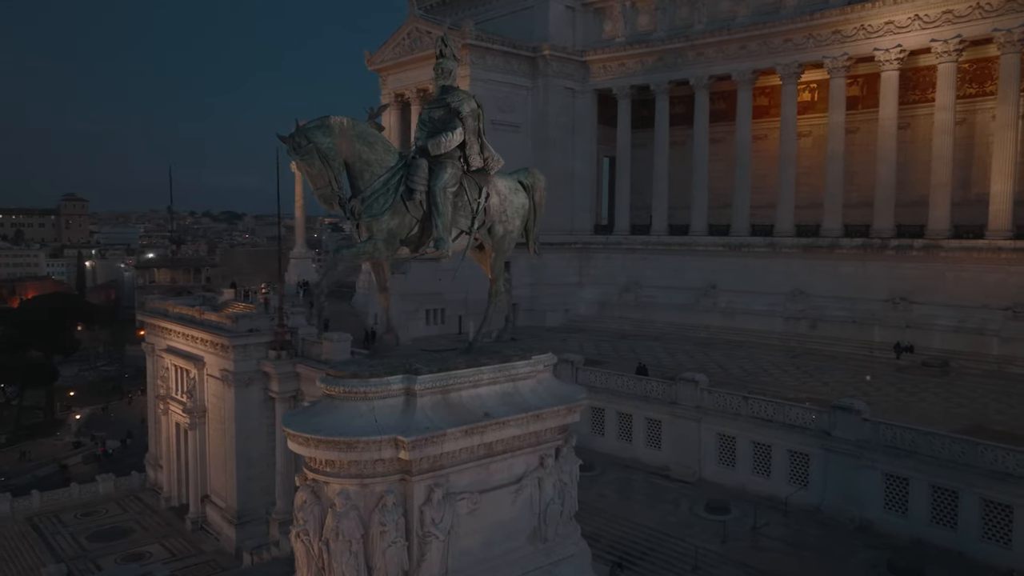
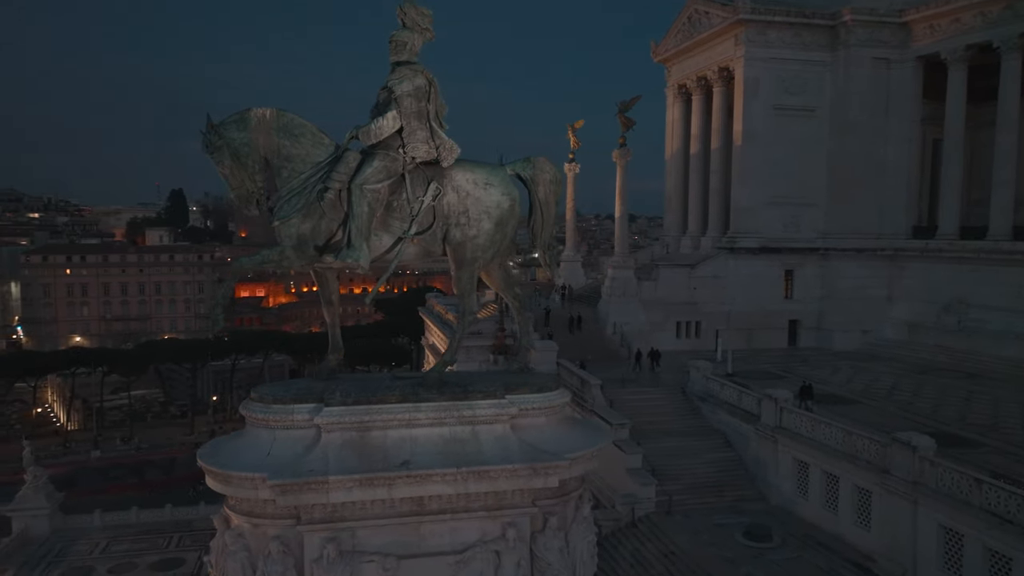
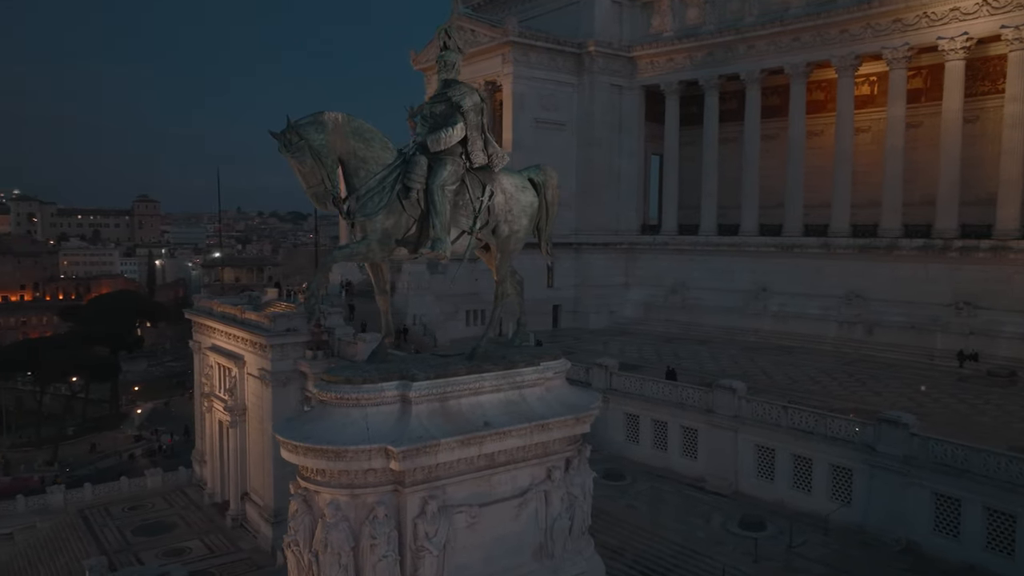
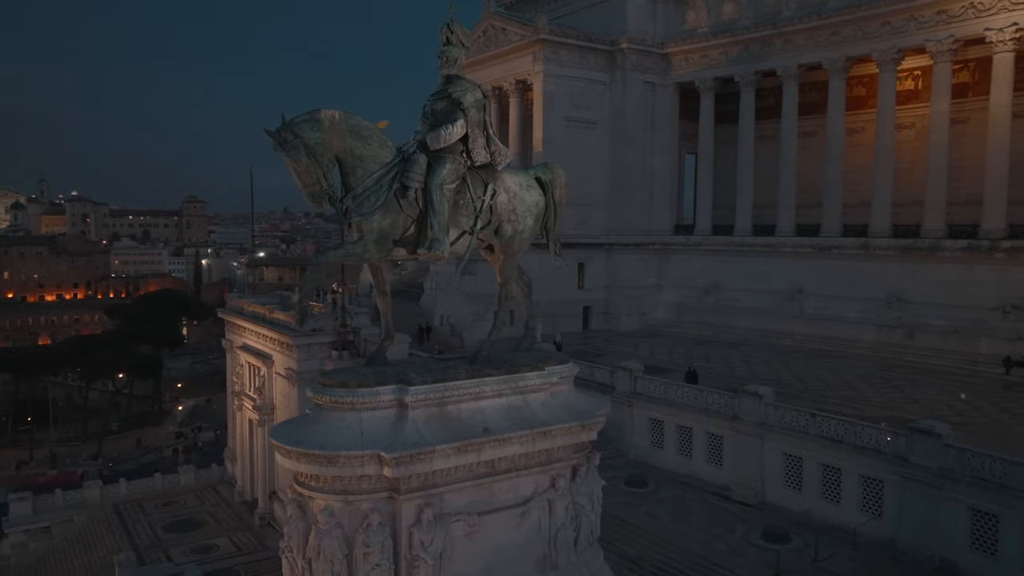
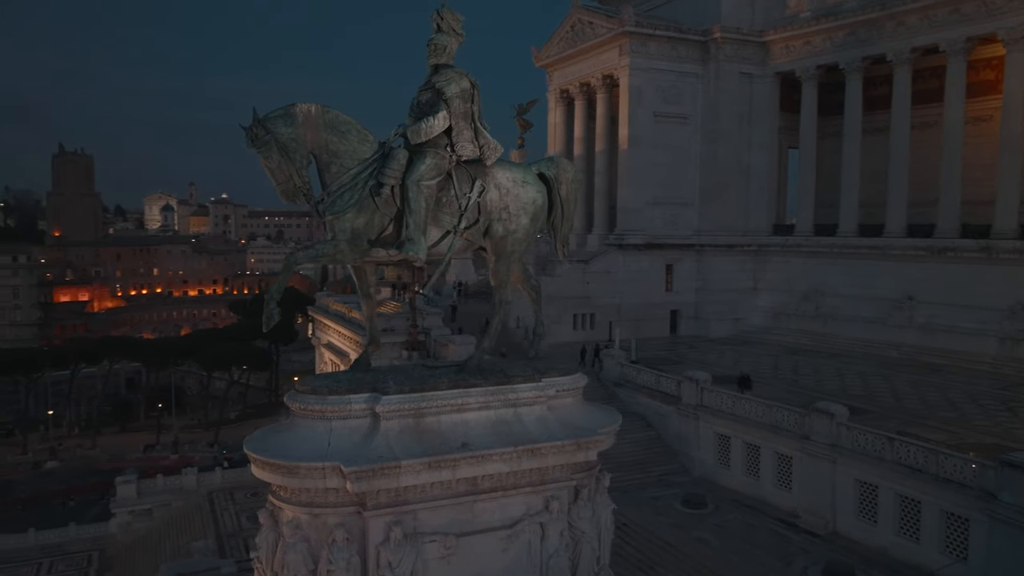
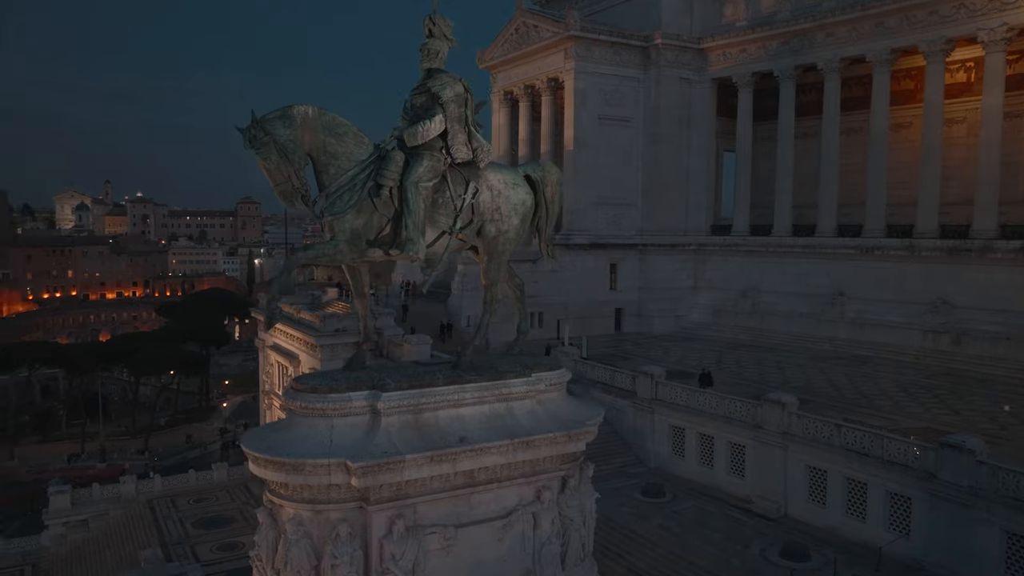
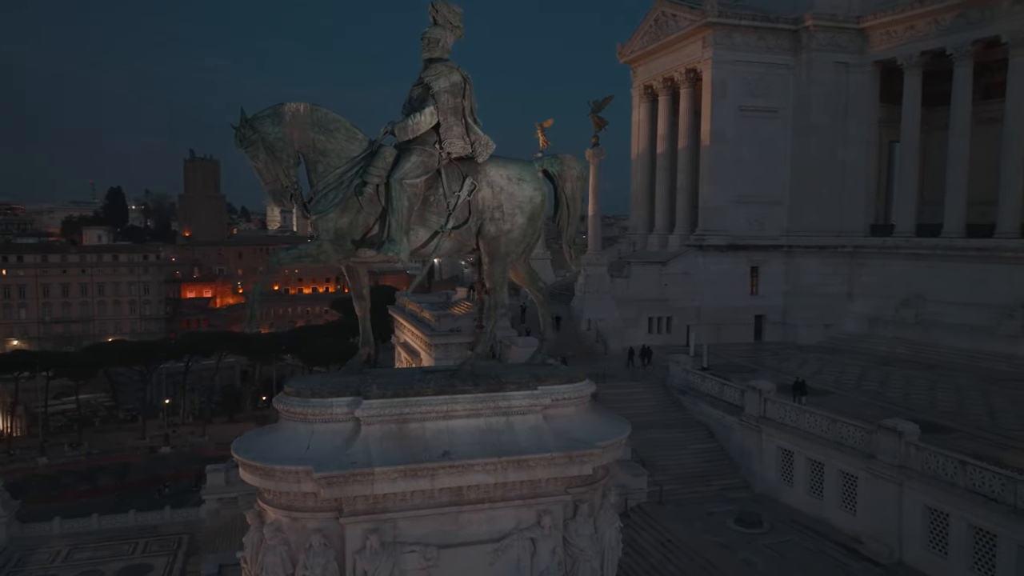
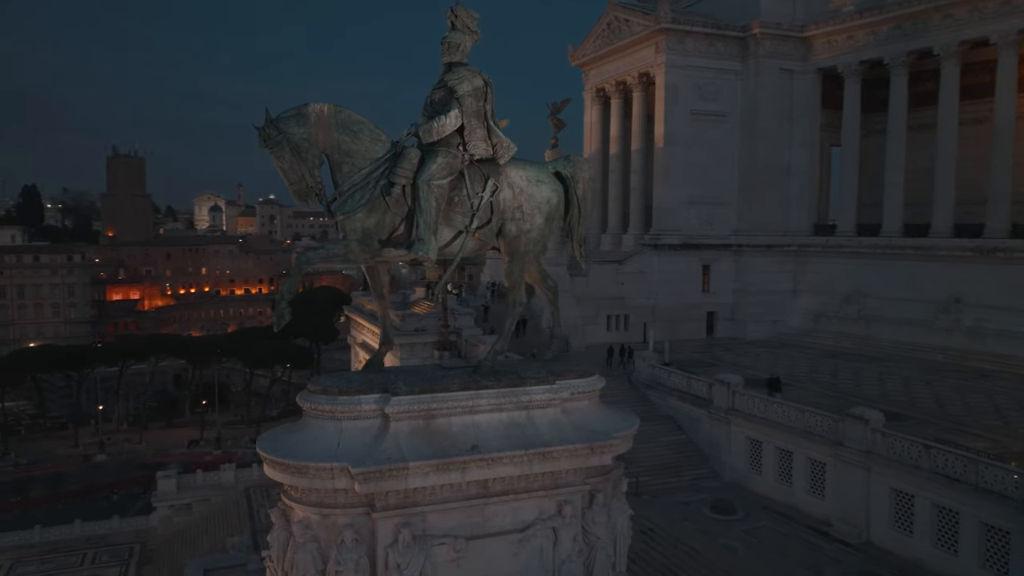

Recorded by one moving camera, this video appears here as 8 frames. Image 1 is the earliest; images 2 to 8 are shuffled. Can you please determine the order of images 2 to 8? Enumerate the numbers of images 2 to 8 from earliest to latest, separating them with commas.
3, 4, 6, 5, 8, 7, 2
